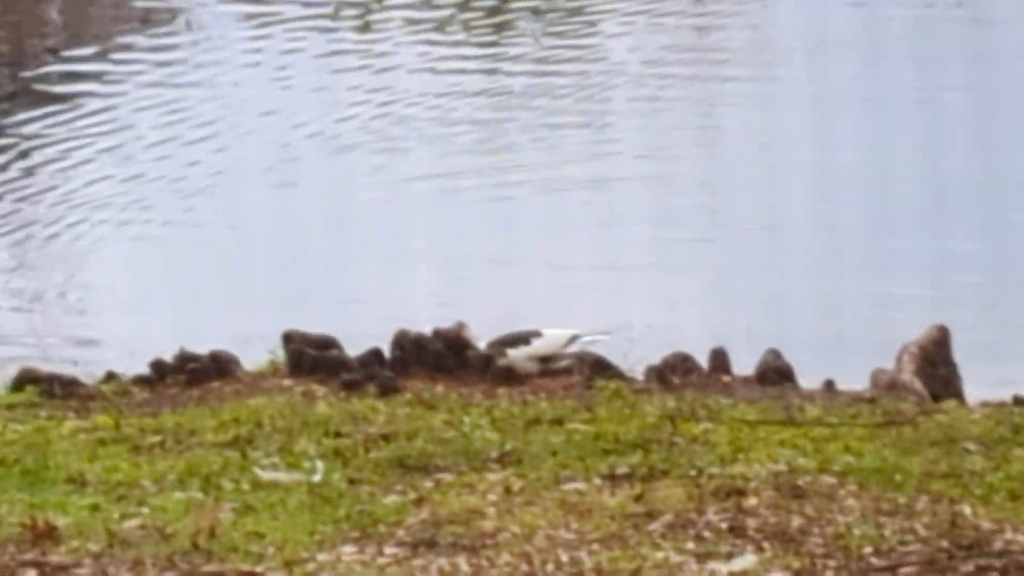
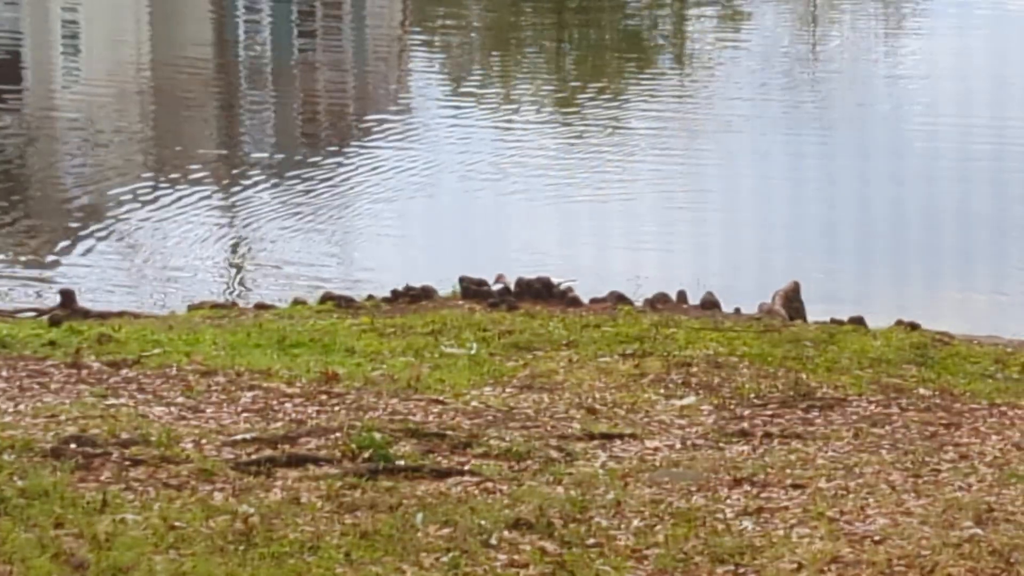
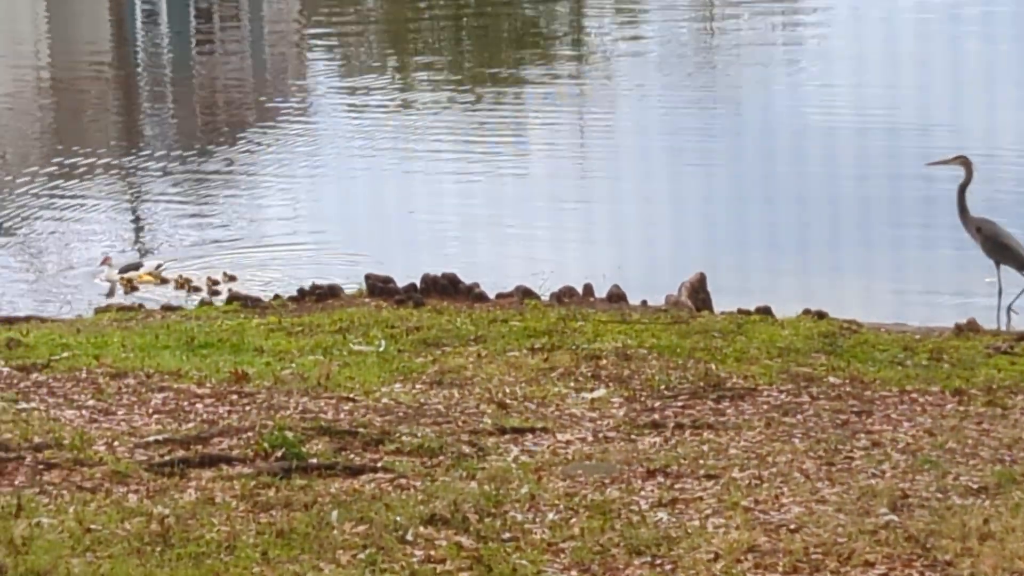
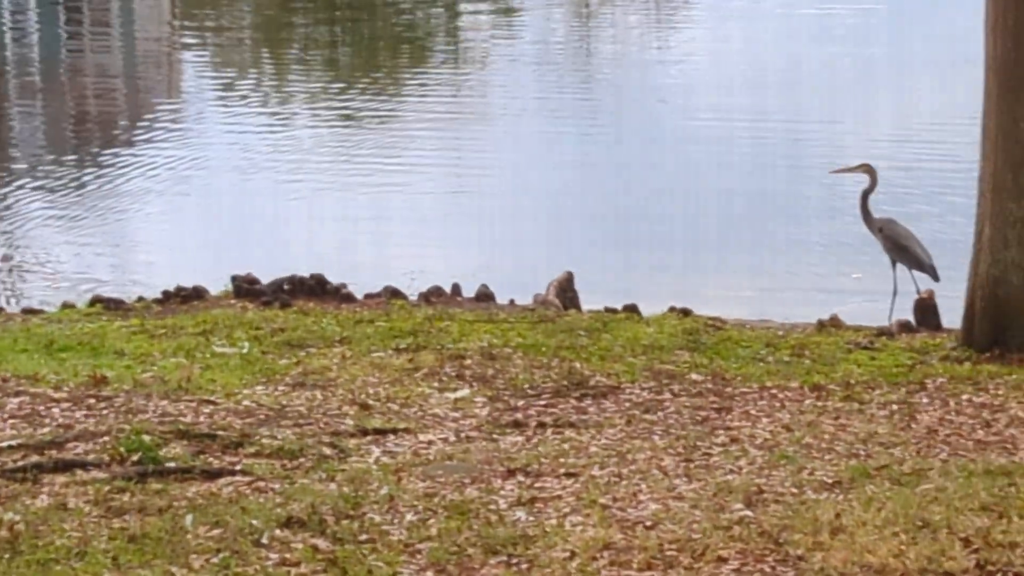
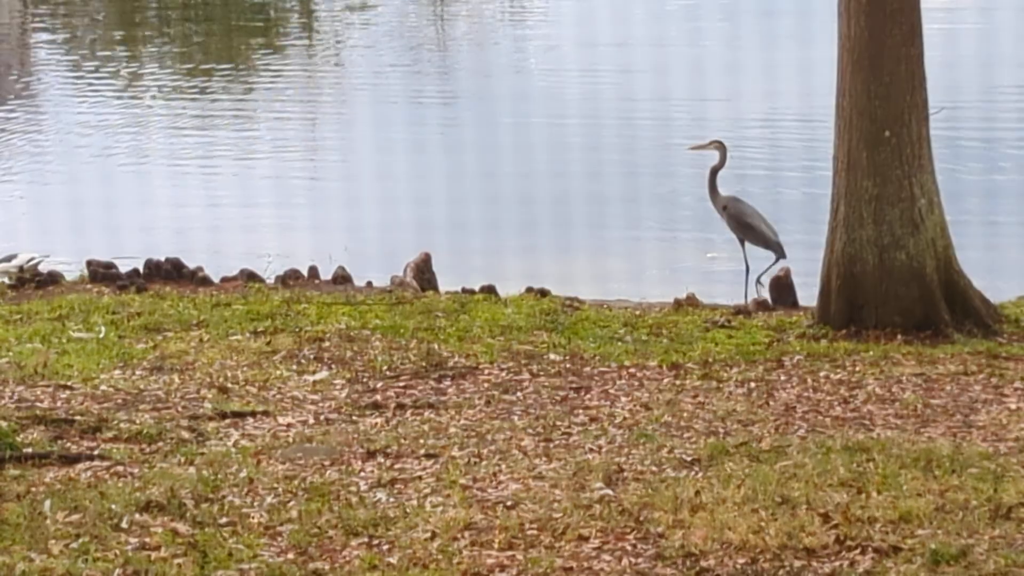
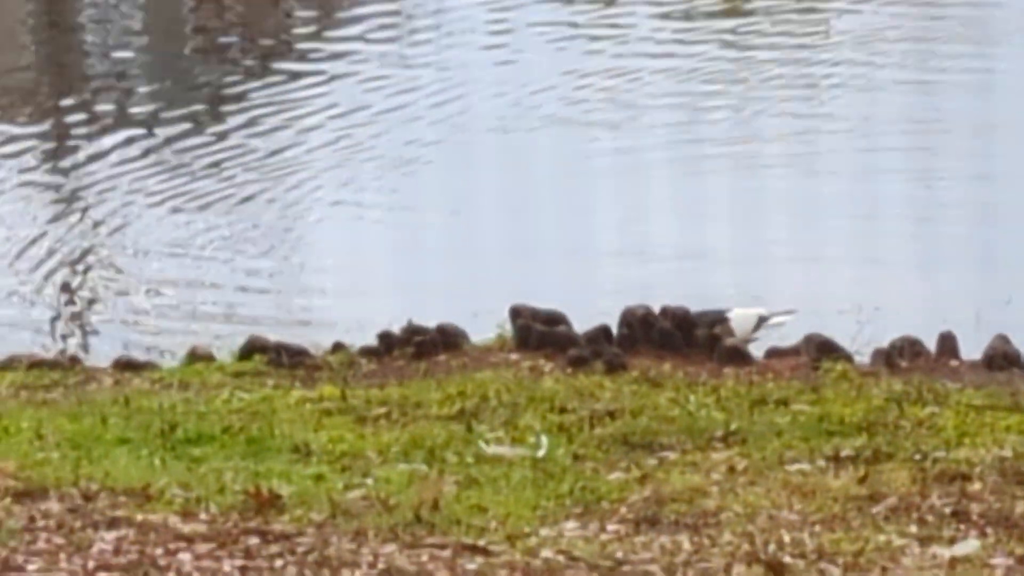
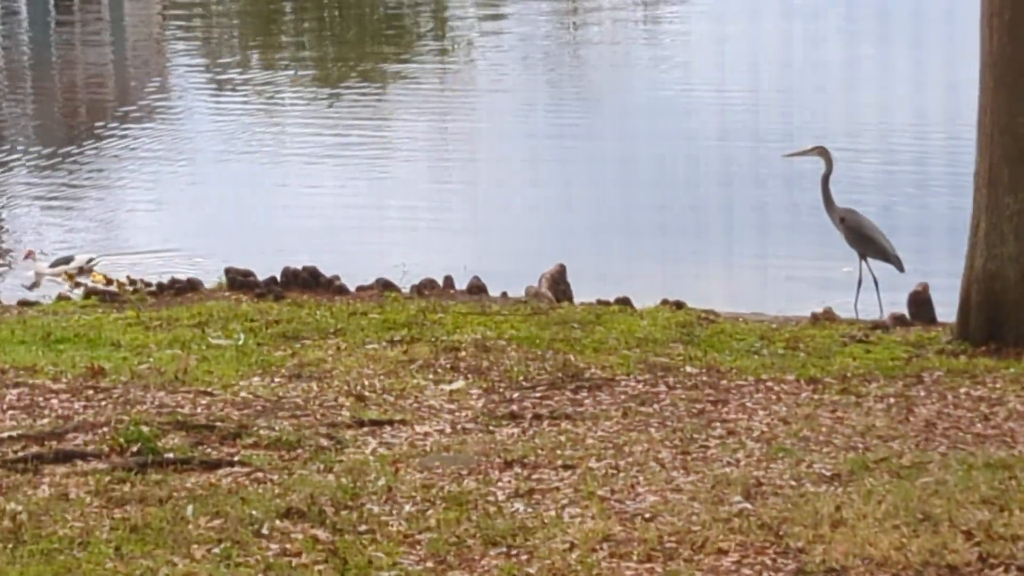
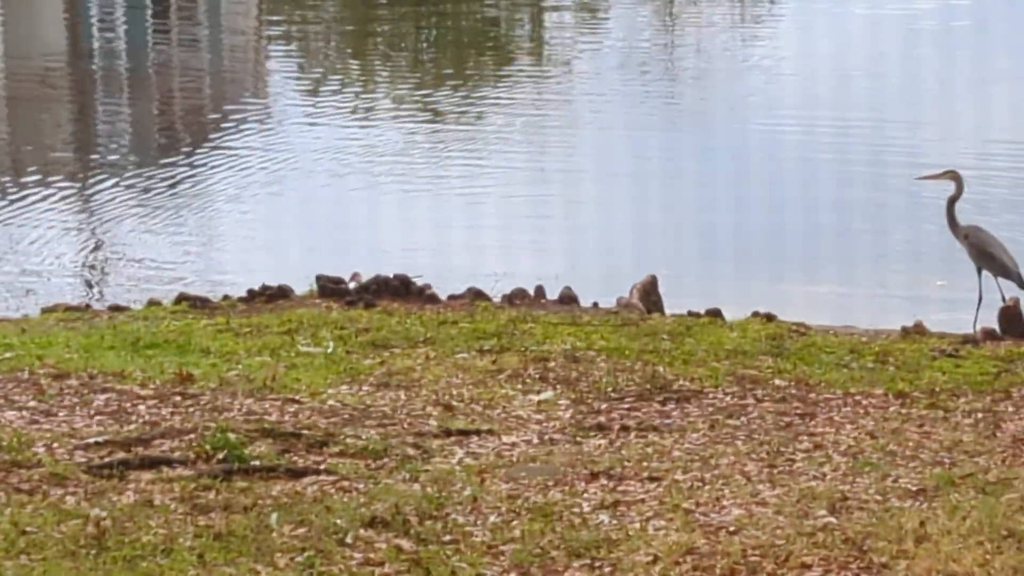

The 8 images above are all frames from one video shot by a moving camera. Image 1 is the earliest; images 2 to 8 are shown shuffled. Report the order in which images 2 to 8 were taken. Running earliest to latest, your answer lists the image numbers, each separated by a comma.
6, 2, 8, 4, 5, 7, 3
